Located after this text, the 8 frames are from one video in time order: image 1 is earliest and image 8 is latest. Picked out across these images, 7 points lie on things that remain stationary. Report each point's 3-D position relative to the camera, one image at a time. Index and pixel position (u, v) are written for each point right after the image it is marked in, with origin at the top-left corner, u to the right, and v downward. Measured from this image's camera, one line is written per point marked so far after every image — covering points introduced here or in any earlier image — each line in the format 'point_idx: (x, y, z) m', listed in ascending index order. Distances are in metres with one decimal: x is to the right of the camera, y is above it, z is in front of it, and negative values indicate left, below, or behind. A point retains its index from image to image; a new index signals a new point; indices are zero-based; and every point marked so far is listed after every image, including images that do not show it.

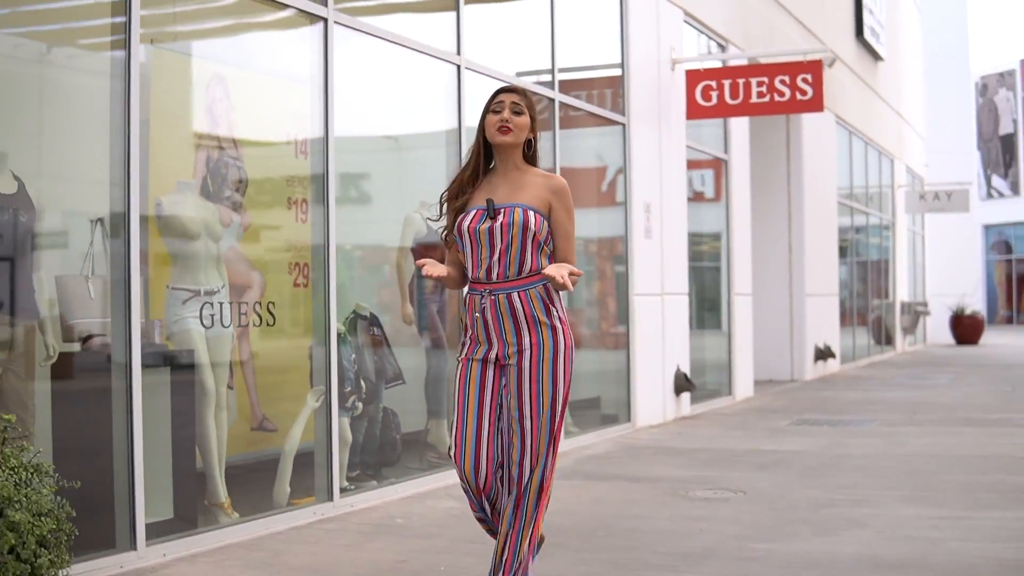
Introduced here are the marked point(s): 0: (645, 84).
0: (+0.8, +1.2, +11.0) m
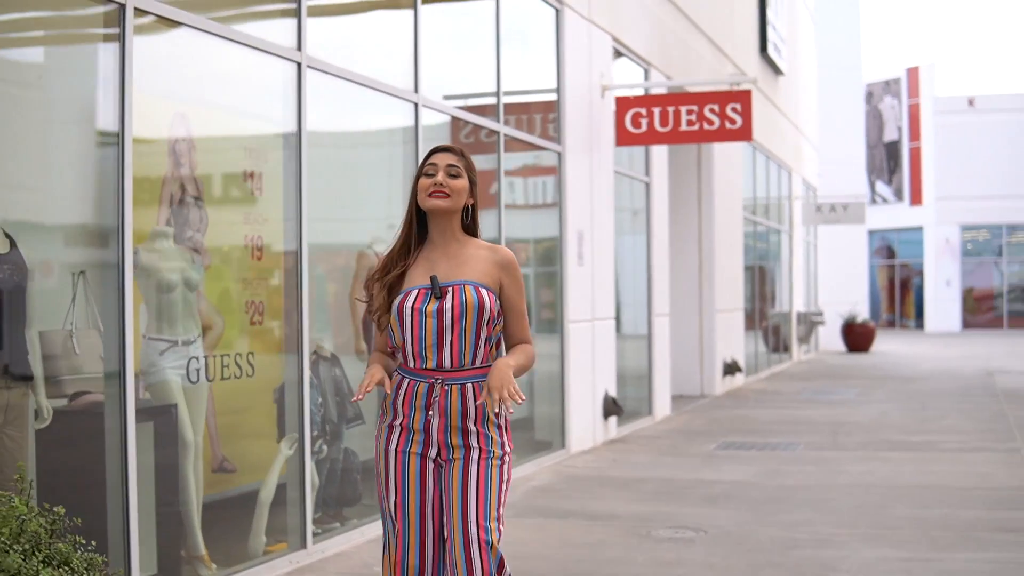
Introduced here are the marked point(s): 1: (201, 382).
0: (+0.4, +1.0, +11.1) m
1: (-1.0, -0.3, +5.9) m
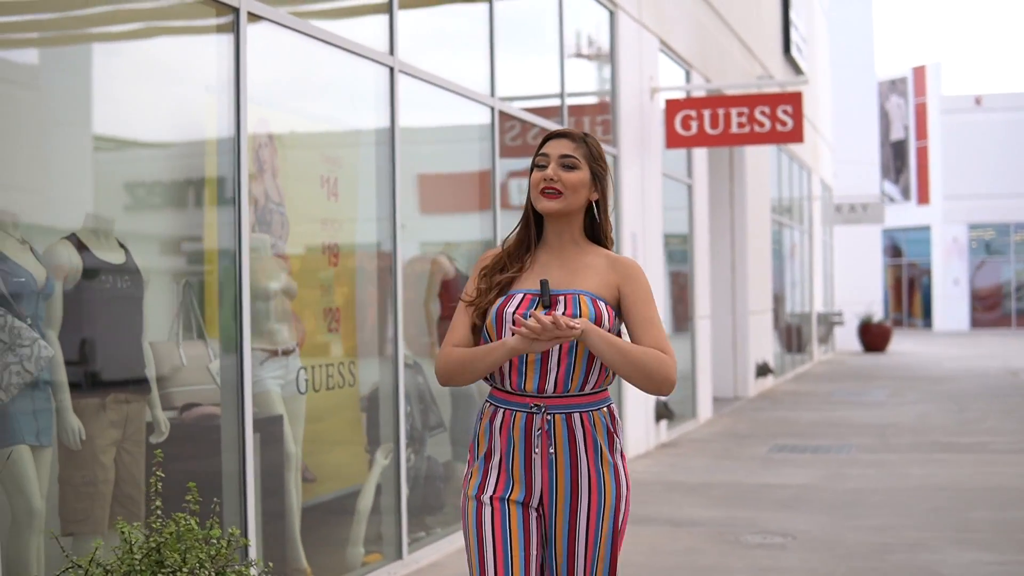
0: (+0.7, +1.0, +11.0) m
1: (-0.7, -0.3, +5.8) m
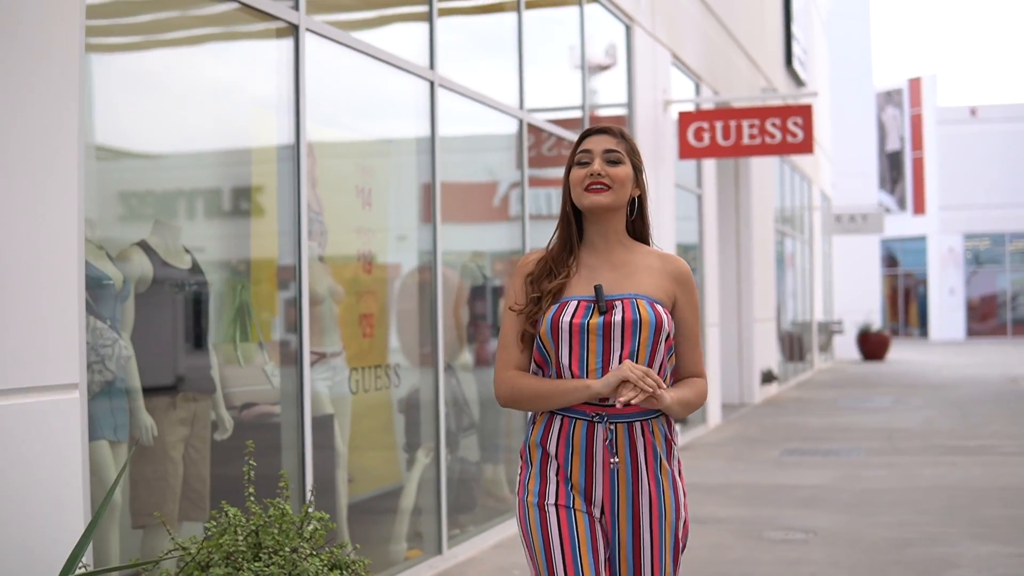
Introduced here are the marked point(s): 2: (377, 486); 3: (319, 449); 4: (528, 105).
0: (+0.8, +1.0, +11.3) m
1: (-0.5, -0.3, +6.0) m
2: (-0.5, -0.7, +6.3) m
3: (-0.6, -0.5, +5.7) m
4: (+0.1, +0.8, +8.6) m
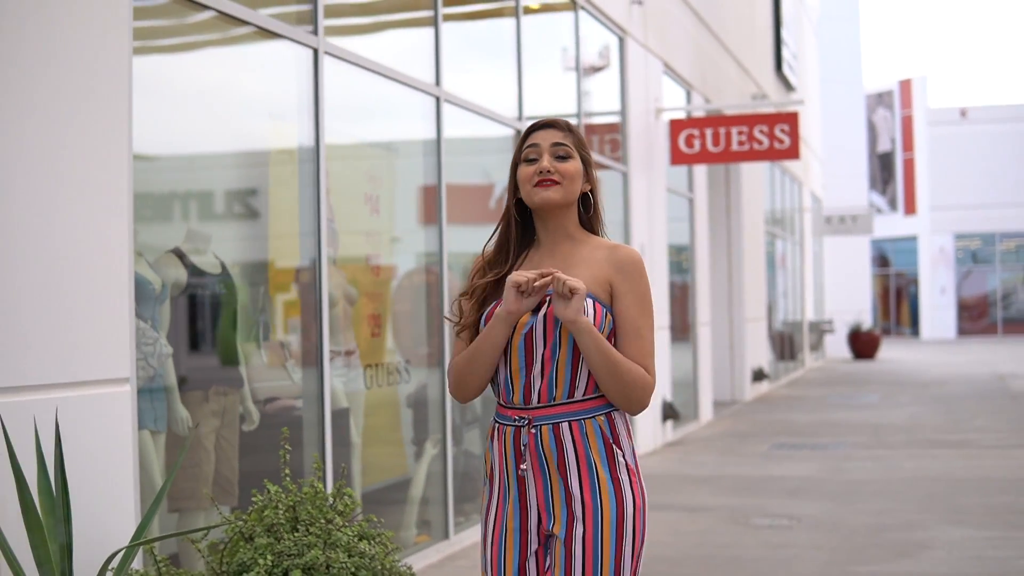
0: (+0.8, +1.0, +11.8) m
1: (-0.5, -0.3, +6.5) m
2: (-0.4, -0.7, +6.8) m
3: (-0.6, -0.5, +6.2) m
4: (+0.1, +0.8, +9.0) m
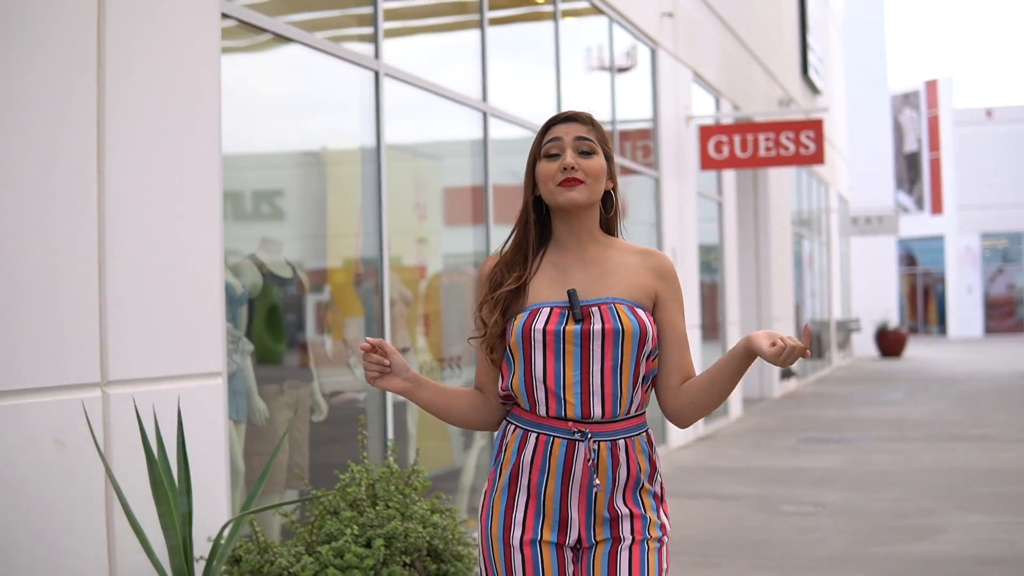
0: (+1.0, +1.0, +12.2) m
1: (-0.4, -0.4, +7.0) m
2: (-0.3, -0.7, +7.3) m
3: (-0.4, -0.5, +6.7) m
4: (+0.3, +0.8, +9.5) m
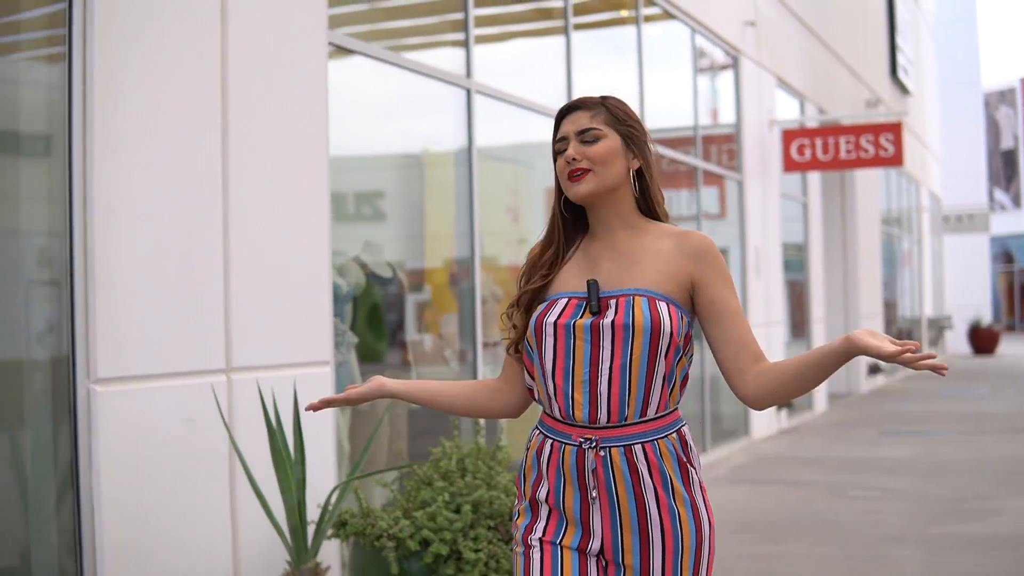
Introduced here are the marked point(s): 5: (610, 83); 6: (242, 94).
0: (+1.6, +1.0, +12.7) m
1: (0.0, -0.4, +7.6) m
2: (+0.1, -0.7, +7.9) m
3: (-0.1, -0.5, +7.3) m
4: (+0.7, +0.8, +10.1) m
5: (+0.5, +1.1, +9.5) m
6: (-0.7, +0.5, +4.9) m
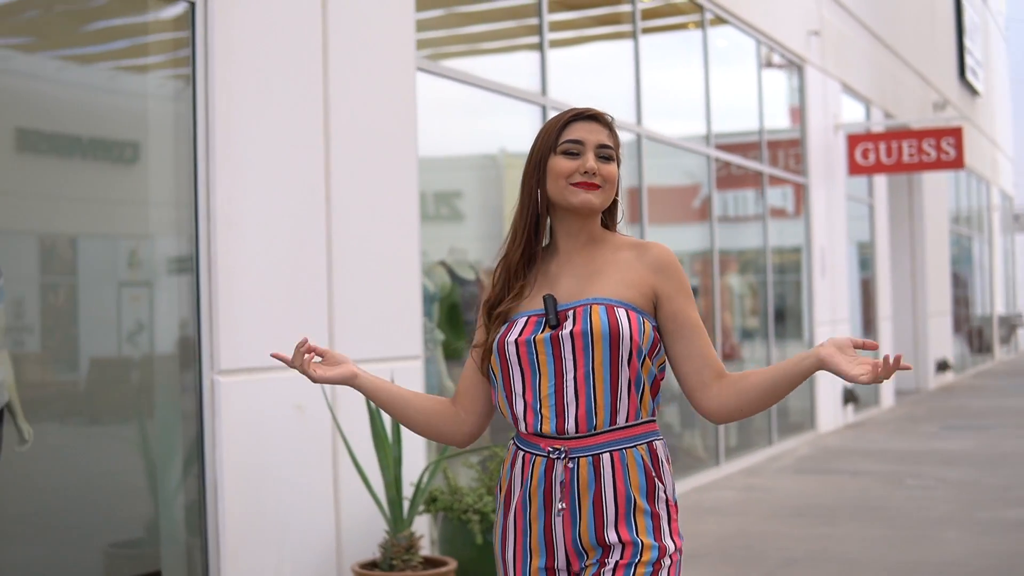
0: (+2.2, +1.0, +13.2) m
1: (+0.3, -0.4, +8.1) m
2: (+0.4, -0.7, +8.4) m
3: (+0.2, -0.5, +7.8) m
4: (+1.1, +0.8, +10.6) m
5: (+0.9, +1.1, +10.0) m
6: (-0.5, +0.5, +5.5) m
